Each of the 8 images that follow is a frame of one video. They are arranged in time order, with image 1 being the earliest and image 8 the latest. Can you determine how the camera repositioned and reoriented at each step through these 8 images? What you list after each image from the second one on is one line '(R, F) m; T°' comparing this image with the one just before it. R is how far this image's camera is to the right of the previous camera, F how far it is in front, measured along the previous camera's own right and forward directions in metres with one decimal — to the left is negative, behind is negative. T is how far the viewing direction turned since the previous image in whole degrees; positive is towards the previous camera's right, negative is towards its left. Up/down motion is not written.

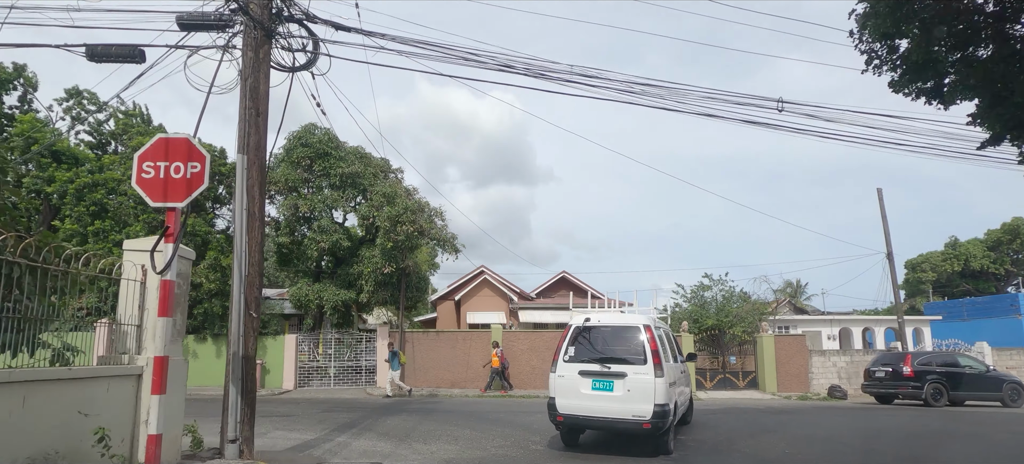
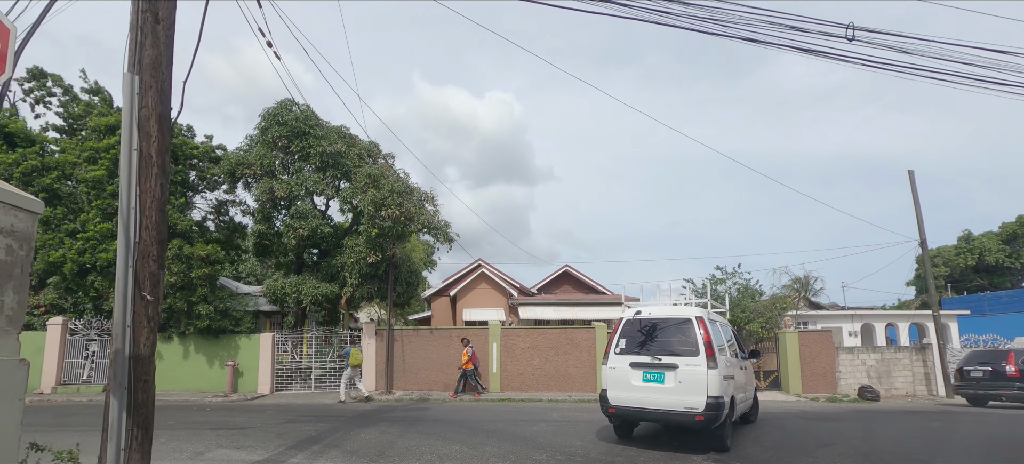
(0.0, +2.0) m; 0°
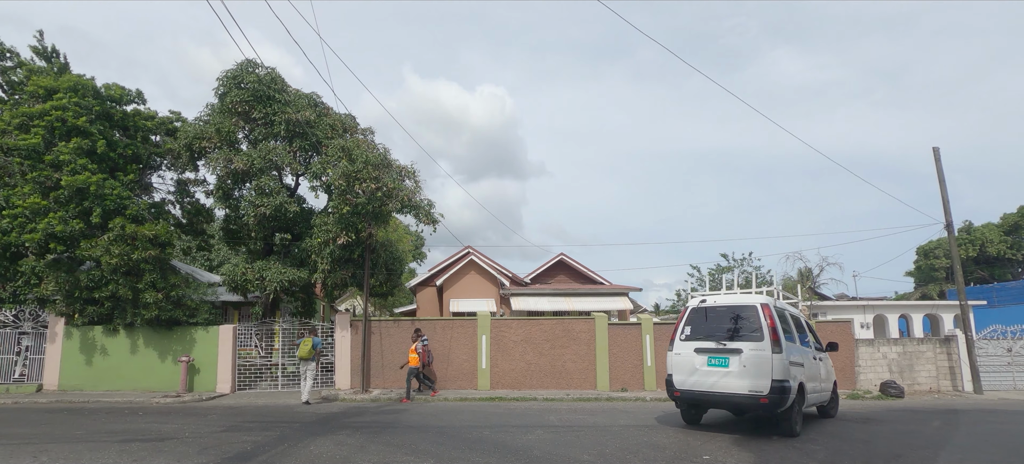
(+0.1, +2.0) m; +1°
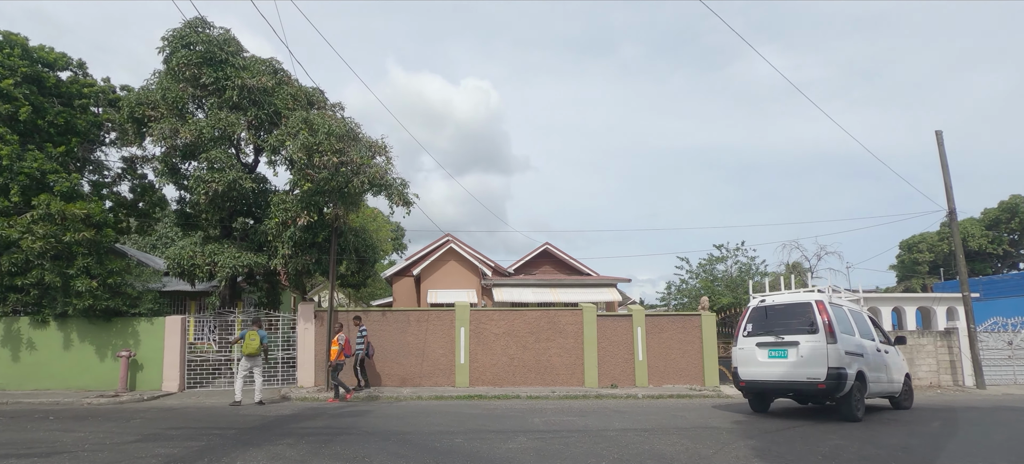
(+0.1, +1.5) m; +2°
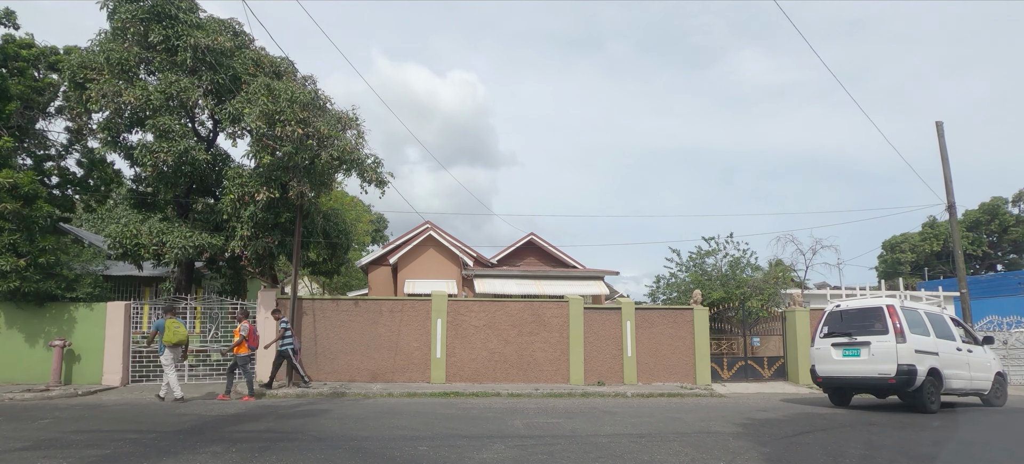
(+0.1, +1.2) m; +2°
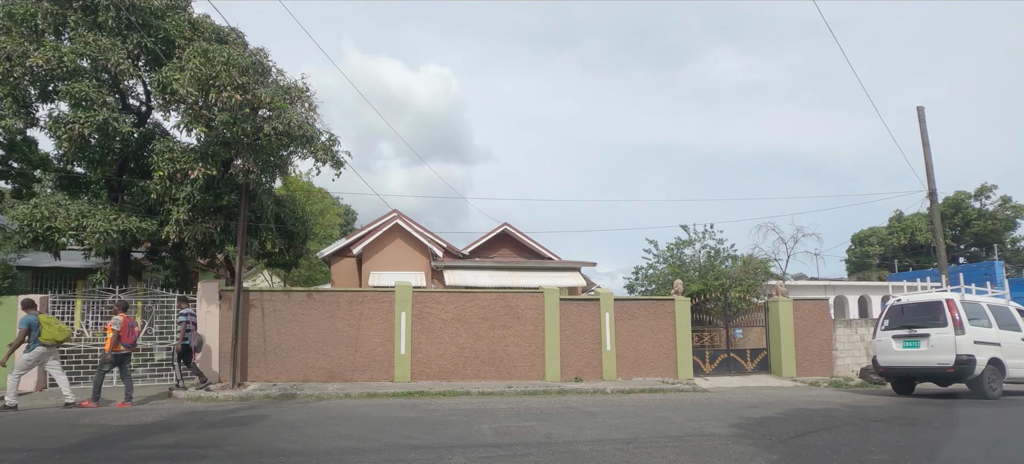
(+0.1, +1.1) m; +3°
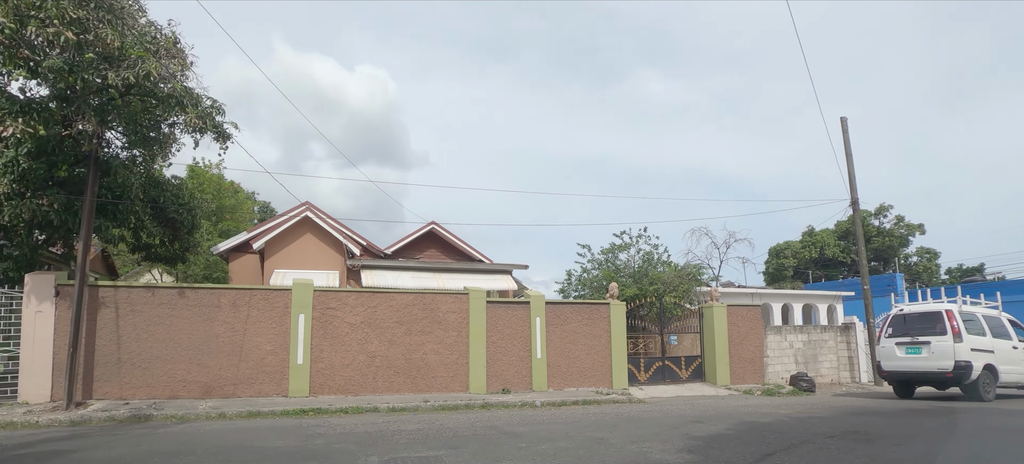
(+0.3, +1.5) m; +7°
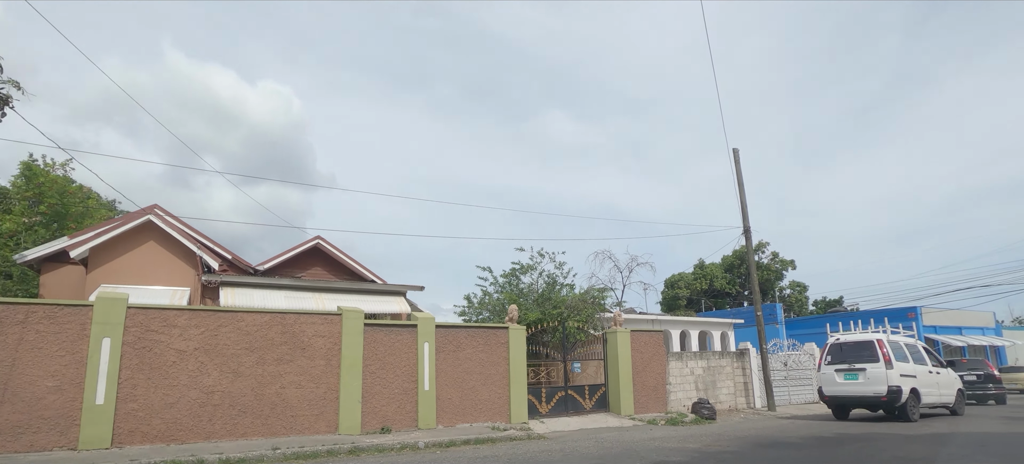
(+0.5, +1.6) m; +10°
